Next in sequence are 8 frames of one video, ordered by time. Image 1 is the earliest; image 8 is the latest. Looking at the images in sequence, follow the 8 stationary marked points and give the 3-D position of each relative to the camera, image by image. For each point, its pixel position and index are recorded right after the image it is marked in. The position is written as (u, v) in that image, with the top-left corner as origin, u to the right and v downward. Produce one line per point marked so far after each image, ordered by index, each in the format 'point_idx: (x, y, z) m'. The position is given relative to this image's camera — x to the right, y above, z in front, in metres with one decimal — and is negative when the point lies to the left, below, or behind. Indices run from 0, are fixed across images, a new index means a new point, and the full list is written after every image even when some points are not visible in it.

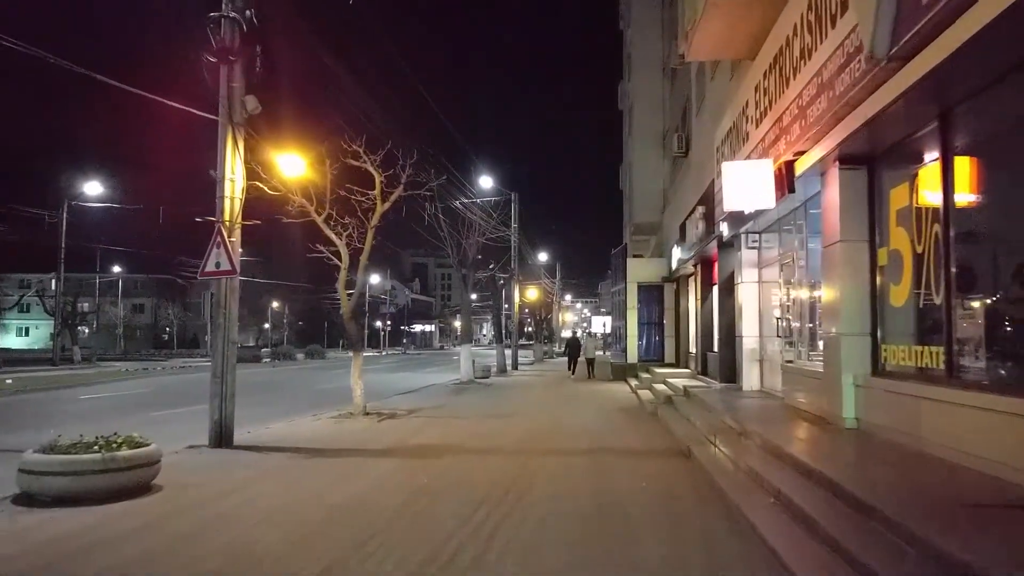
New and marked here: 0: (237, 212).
0: (-3.4, +1.0, +11.5) m
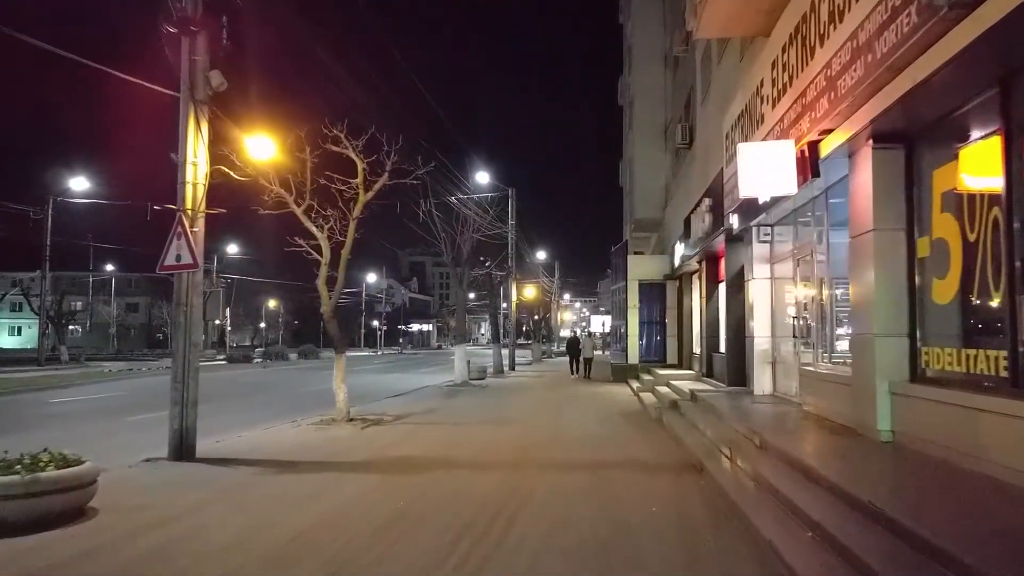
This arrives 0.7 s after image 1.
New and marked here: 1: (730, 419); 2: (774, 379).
0: (-3.5, +1.0, +10.4) m
1: (+2.9, -1.8, +12.3) m
2: (+4.2, -1.5, +14.8) m
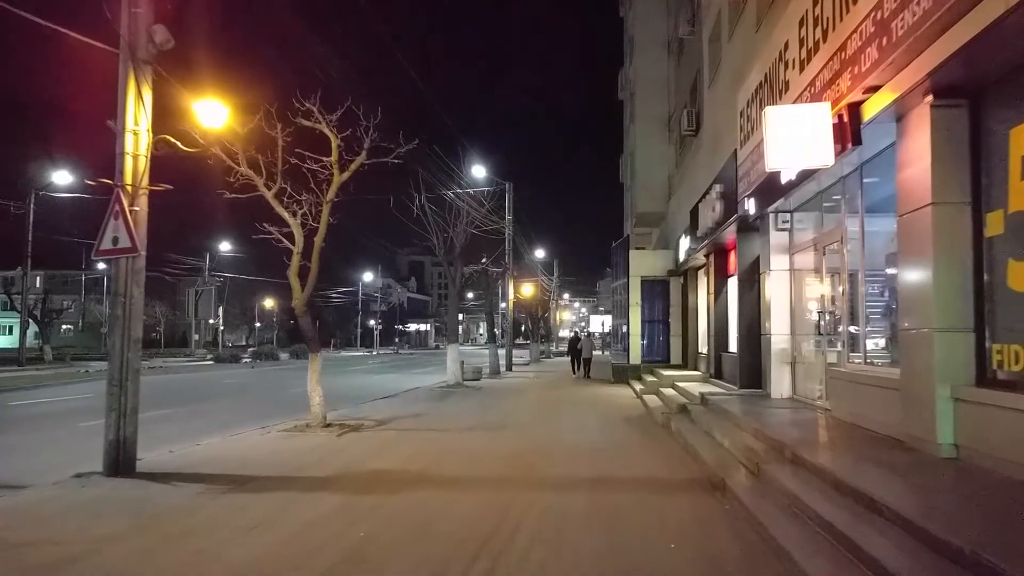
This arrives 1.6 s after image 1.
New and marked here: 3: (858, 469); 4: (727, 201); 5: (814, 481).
0: (-3.6, +1.1, +9.0) m
1: (+2.8, -1.6, +10.9) m
2: (+4.1, -1.4, +13.5) m
3: (+2.8, -1.4, +7.3) m
4: (+3.7, +1.5, +16.0) m
5: (+2.5, -1.6, +7.6) m
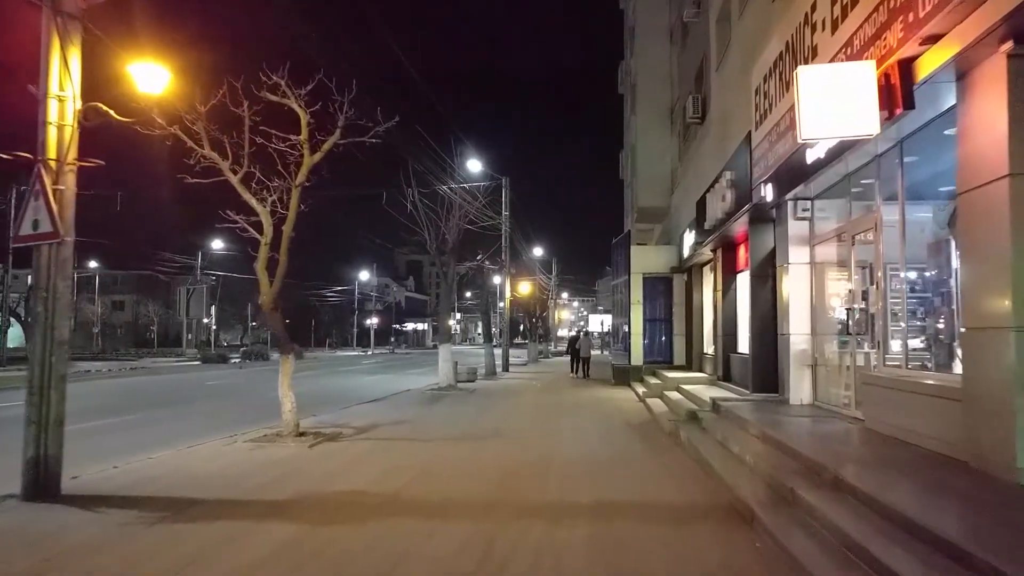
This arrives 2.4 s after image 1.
0: (-3.7, +1.2, +7.7) m
1: (+2.7, -1.6, +9.7) m
2: (+4.0, -1.3, +12.2) m
3: (+2.7, -1.4, +6.1) m
4: (+3.6, +1.6, +14.8) m
5: (+2.4, -1.5, +6.3) m
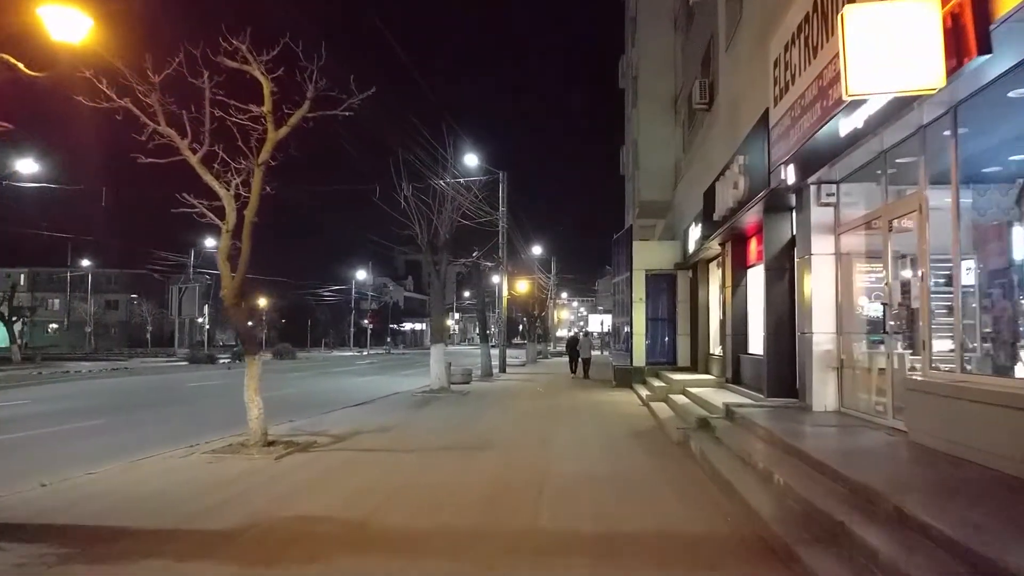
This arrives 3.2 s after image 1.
0: (-3.8, +1.3, +6.5) m
1: (+2.6, -1.5, +8.5) m
2: (+3.9, -1.2, +11.0) m
3: (+2.6, -1.3, +4.8) m
4: (+3.5, +1.6, +13.5) m
5: (+2.3, -1.4, +5.1) m
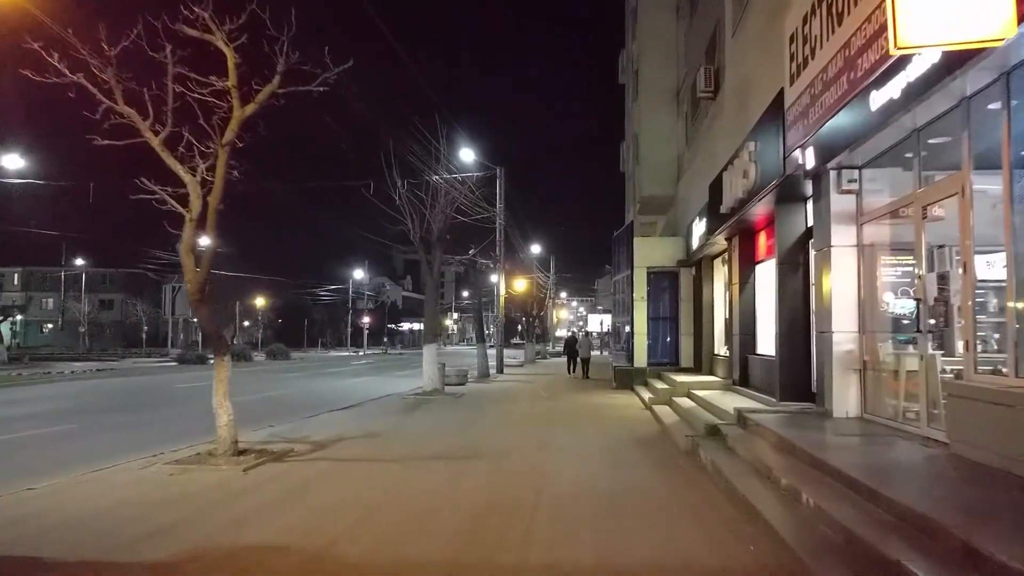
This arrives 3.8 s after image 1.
0: (-3.9, +1.3, +5.6) m
1: (+2.5, -1.4, +7.5) m
2: (+3.8, -1.2, +10.1) m
3: (+2.5, -1.2, +3.9) m
4: (+3.4, +1.7, +12.6) m
5: (+2.2, -1.4, +4.2) m
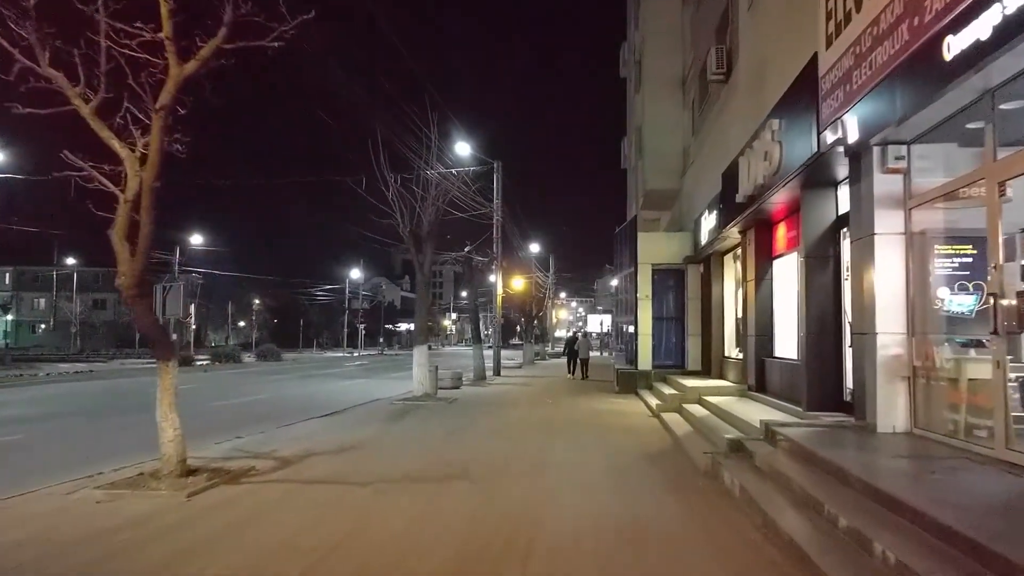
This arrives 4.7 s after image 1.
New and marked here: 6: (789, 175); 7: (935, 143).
0: (-4.0, +1.4, +4.2) m
1: (+2.5, -1.4, +6.1) m
2: (+3.8, -1.1, +8.7) m
3: (+2.4, -1.2, +2.5) m
4: (+3.4, +1.8, +11.2) m
5: (+2.1, -1.3, +2.7) m
6: (+3.4, +1.4, +11.1) m
7: (+3.9, +1.3, +8.4) m
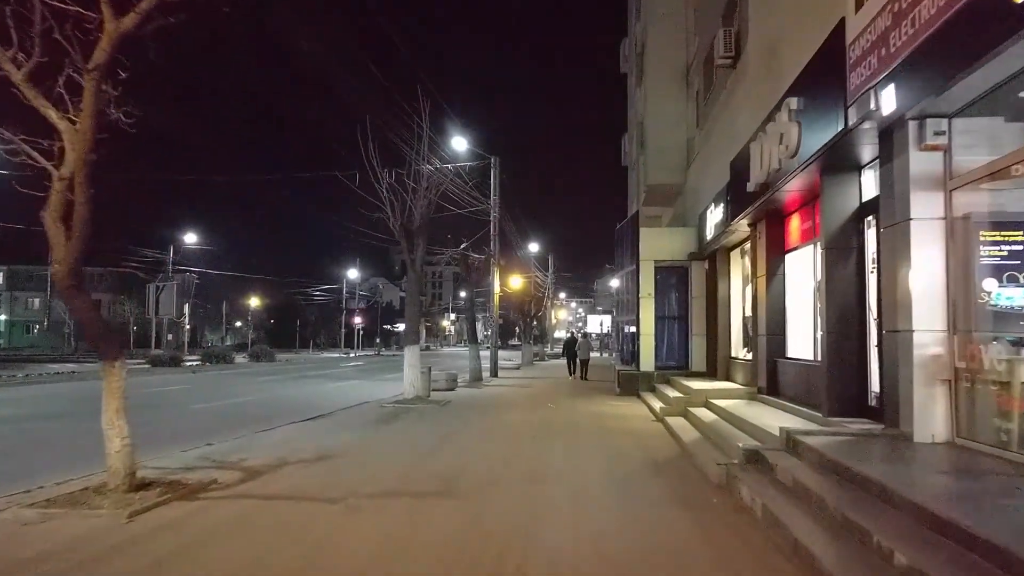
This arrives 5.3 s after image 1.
0: (-4.0, +1.5, +3.2) m
1: (+2.4, -1.3, +5.2) m
2: (+3.7, -1.0, +7.7) m
3: (+2.3, -1.1, +1.5) m
4: (+3.3, +1.8, +10.3) m
5: (+2.1, -1.2, +1.8) m
6: (+3.3, +1.5, +10.1) m
7: (+3.8, +1.4, +7.5) m
